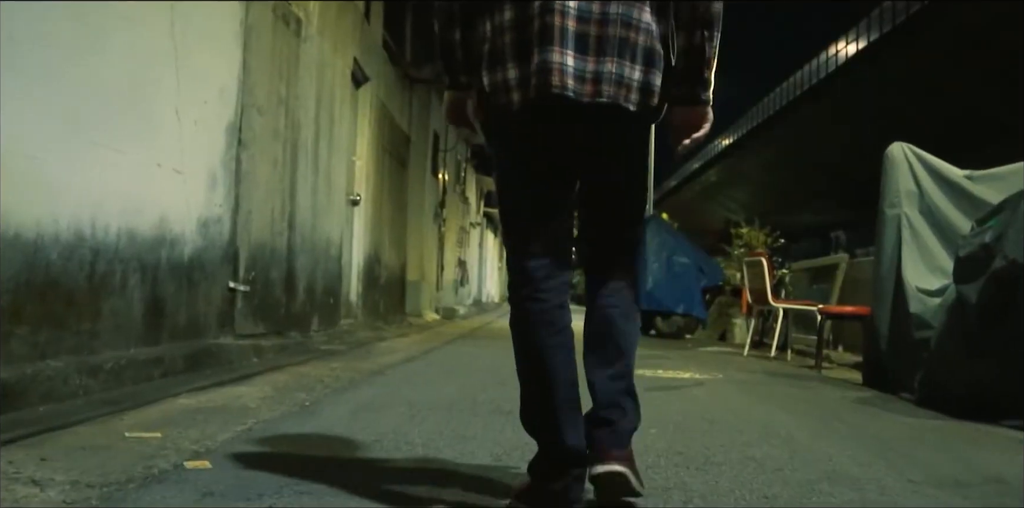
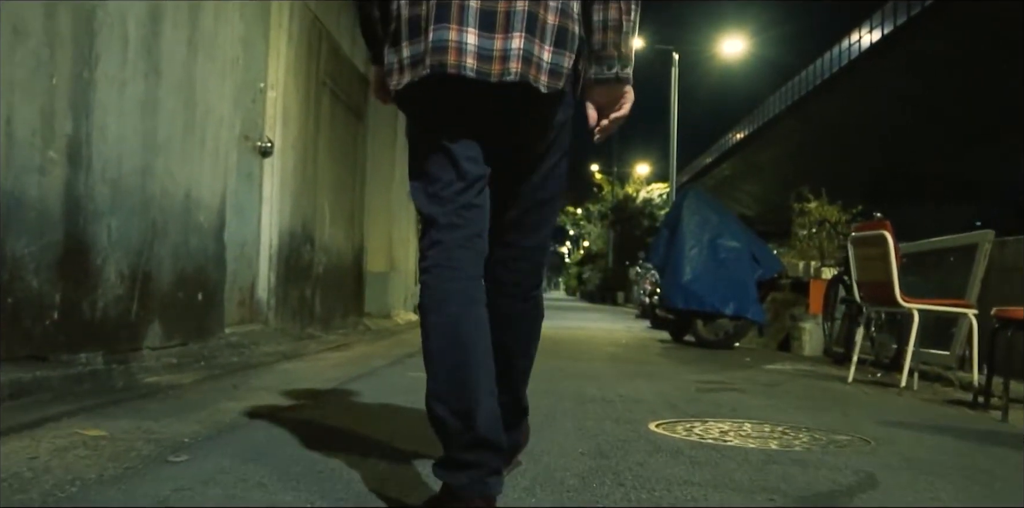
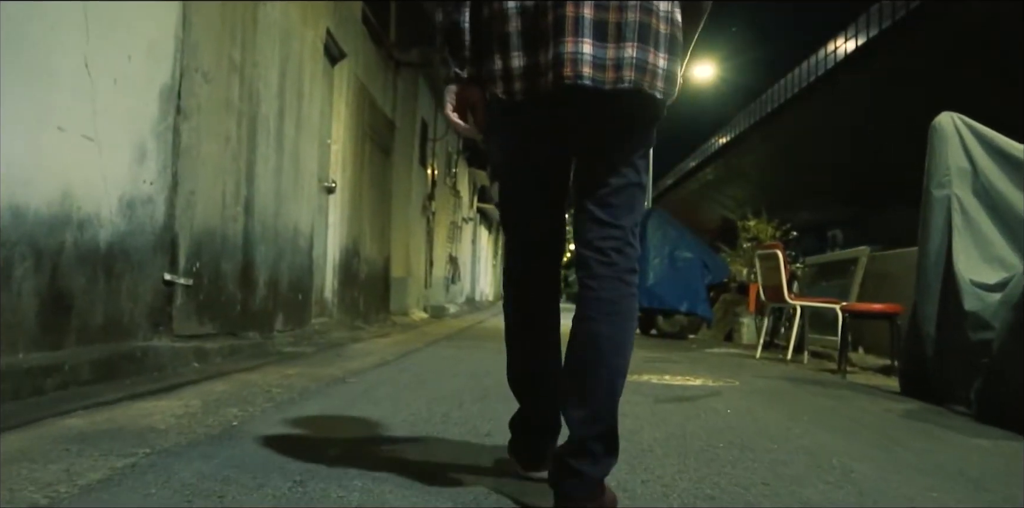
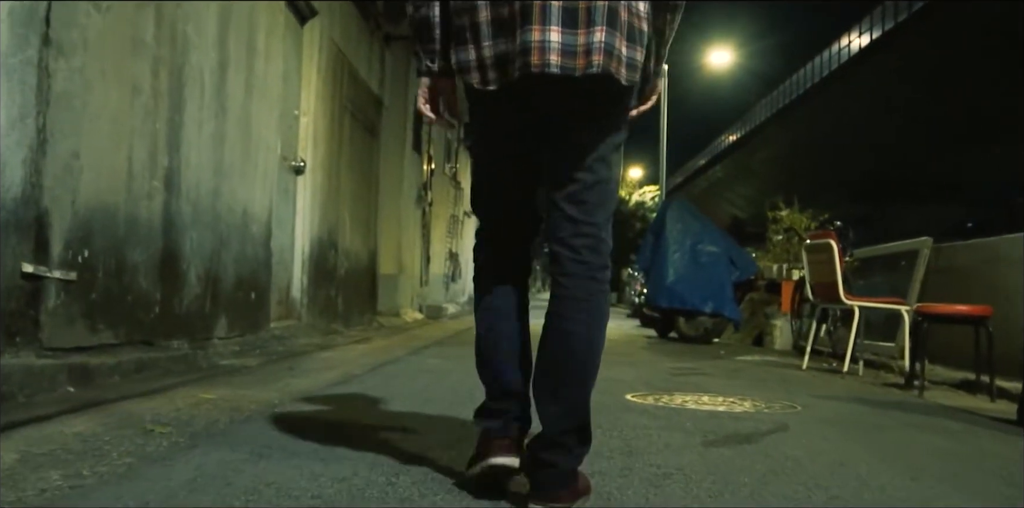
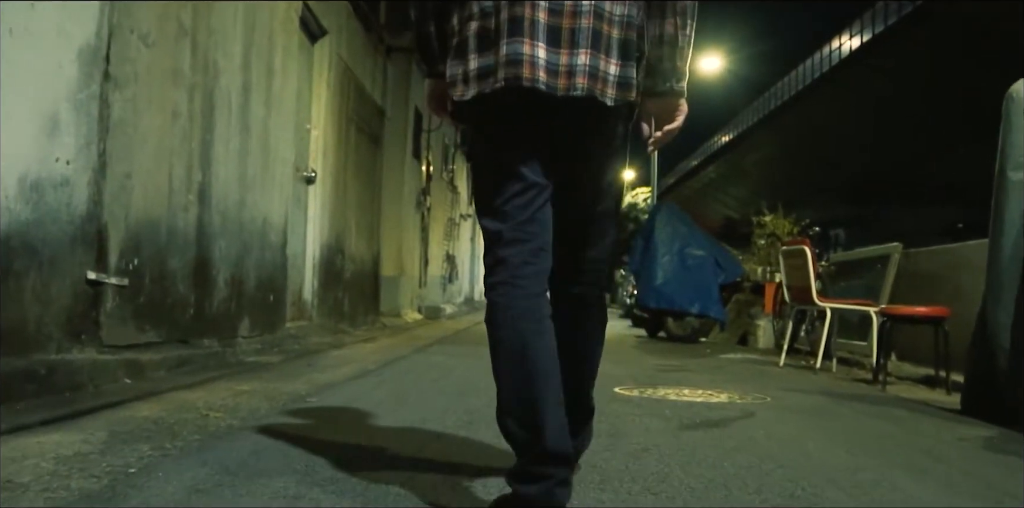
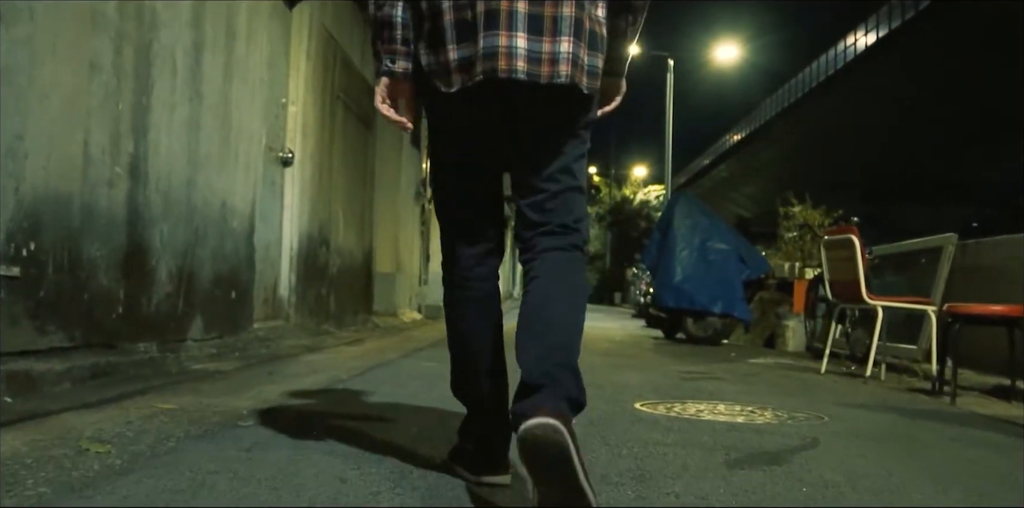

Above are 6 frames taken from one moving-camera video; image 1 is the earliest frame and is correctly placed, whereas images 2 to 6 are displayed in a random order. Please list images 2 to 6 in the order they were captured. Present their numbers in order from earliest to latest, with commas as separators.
3, 5, 4, 6, 2
